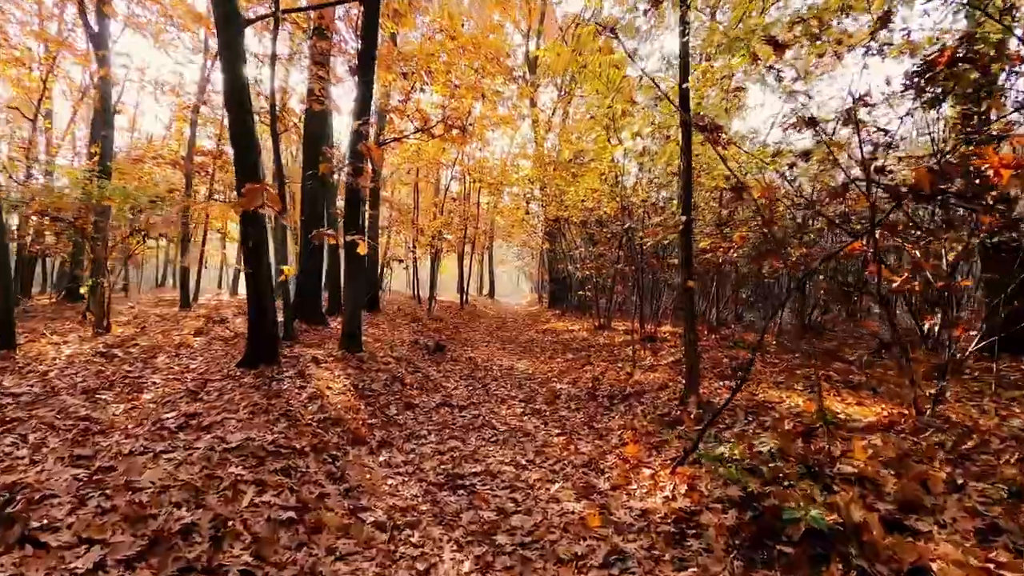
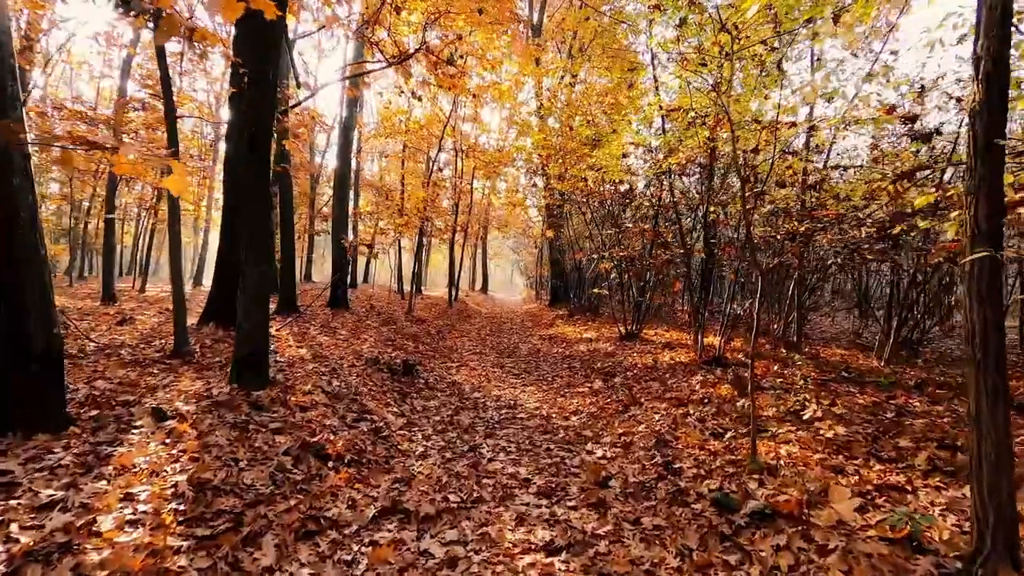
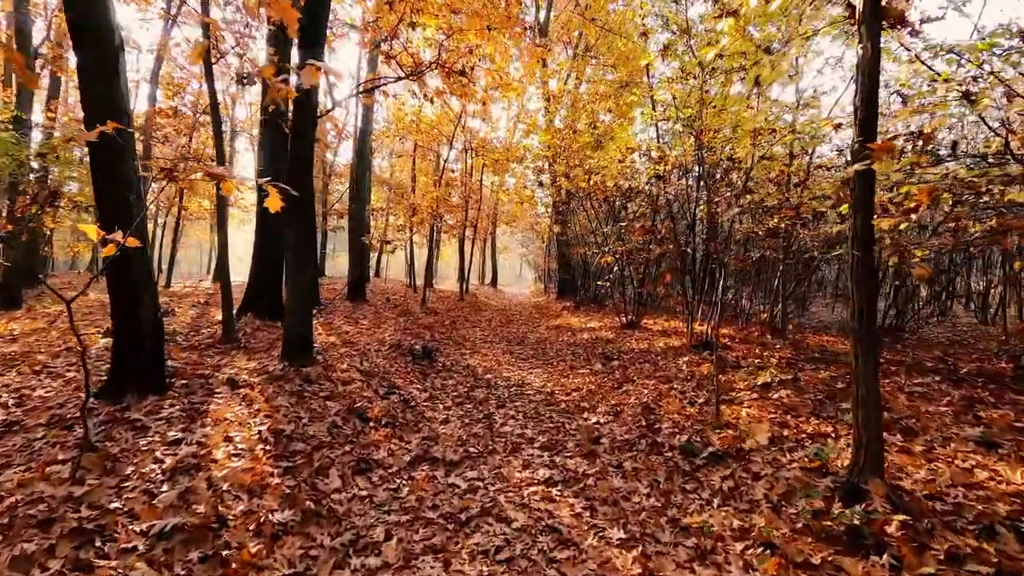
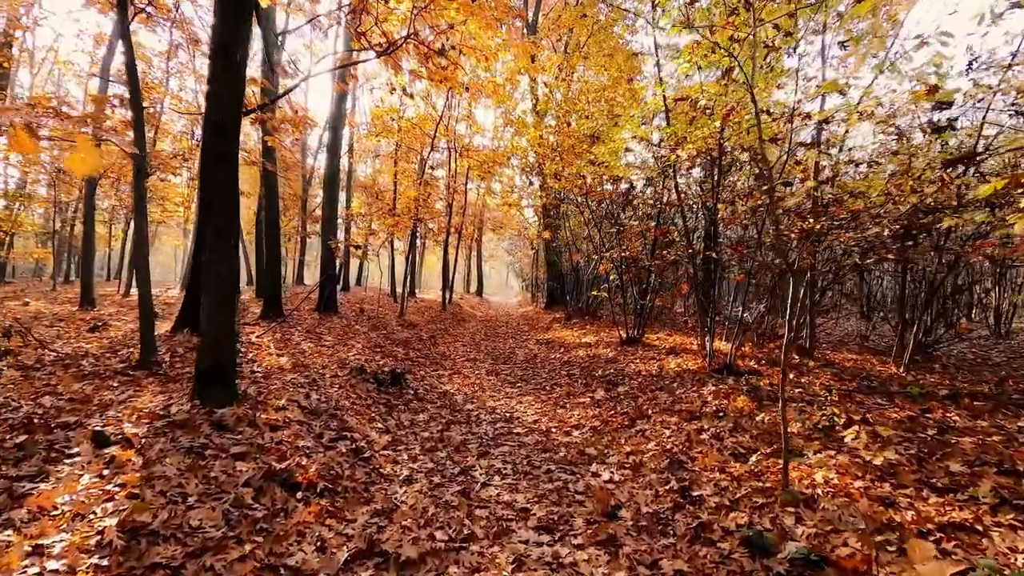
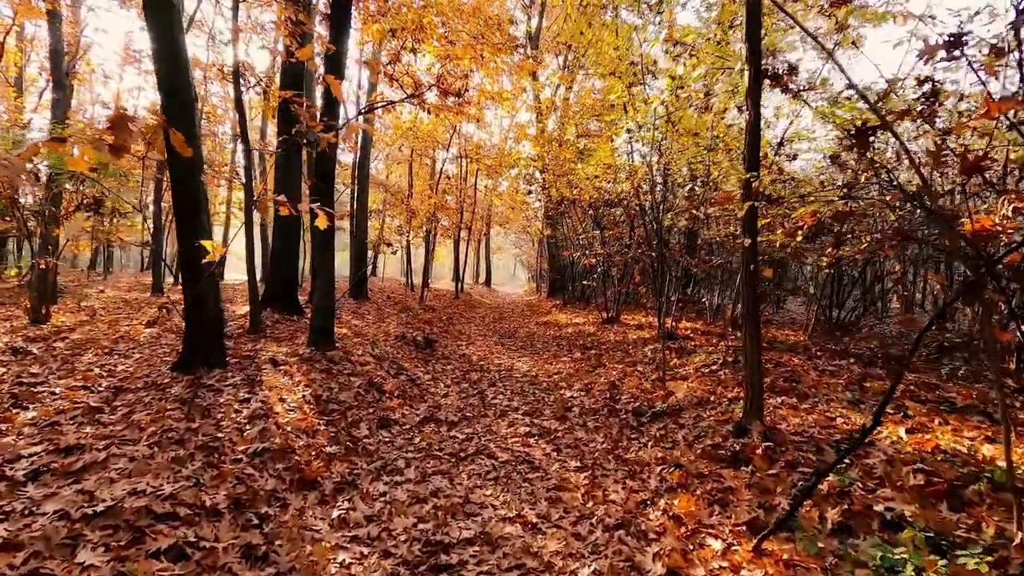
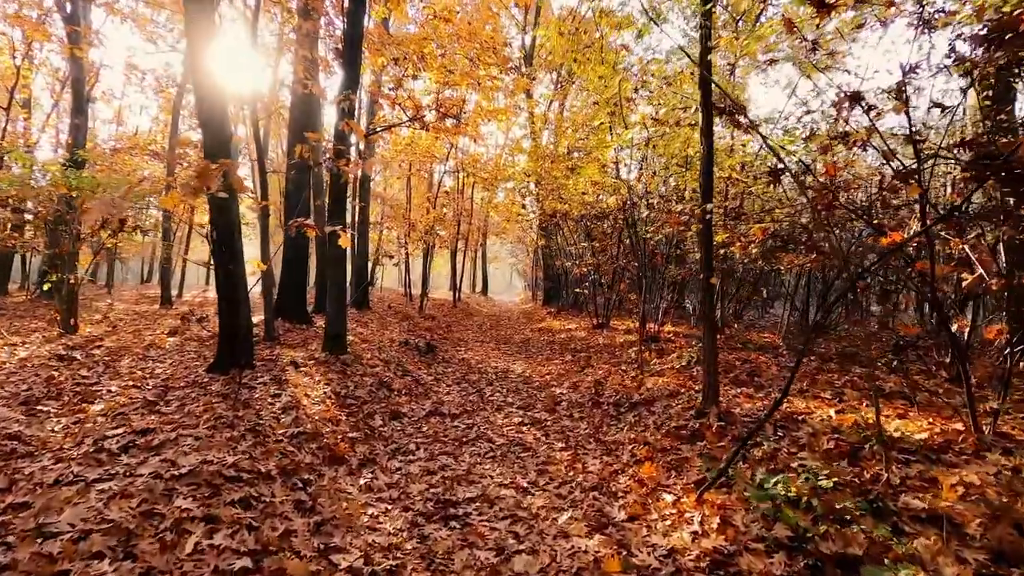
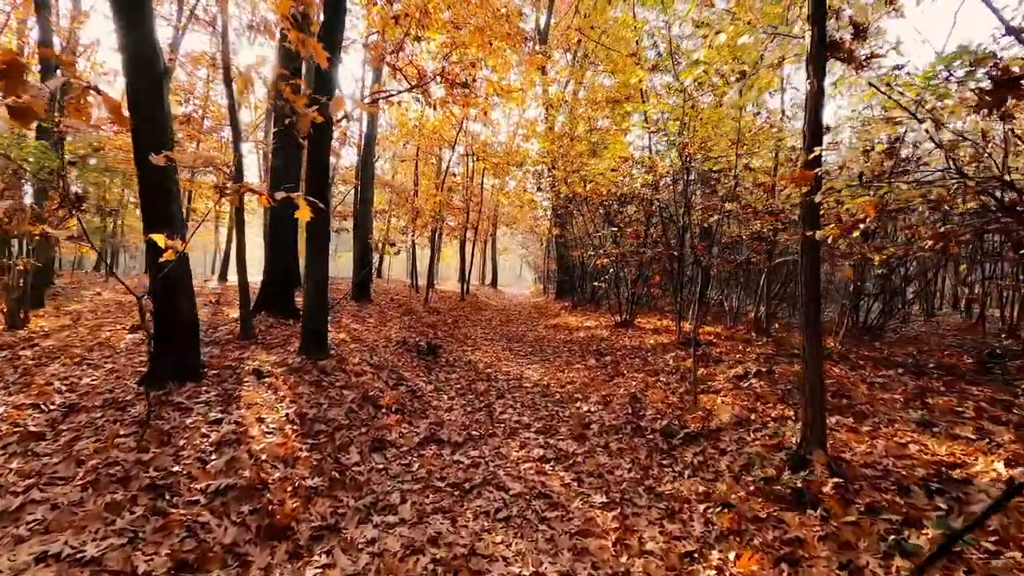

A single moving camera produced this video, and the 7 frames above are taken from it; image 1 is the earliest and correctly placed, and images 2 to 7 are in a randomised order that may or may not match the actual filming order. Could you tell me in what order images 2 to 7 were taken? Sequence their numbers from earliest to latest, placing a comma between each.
6, 5, 7, 3, 2, 4
